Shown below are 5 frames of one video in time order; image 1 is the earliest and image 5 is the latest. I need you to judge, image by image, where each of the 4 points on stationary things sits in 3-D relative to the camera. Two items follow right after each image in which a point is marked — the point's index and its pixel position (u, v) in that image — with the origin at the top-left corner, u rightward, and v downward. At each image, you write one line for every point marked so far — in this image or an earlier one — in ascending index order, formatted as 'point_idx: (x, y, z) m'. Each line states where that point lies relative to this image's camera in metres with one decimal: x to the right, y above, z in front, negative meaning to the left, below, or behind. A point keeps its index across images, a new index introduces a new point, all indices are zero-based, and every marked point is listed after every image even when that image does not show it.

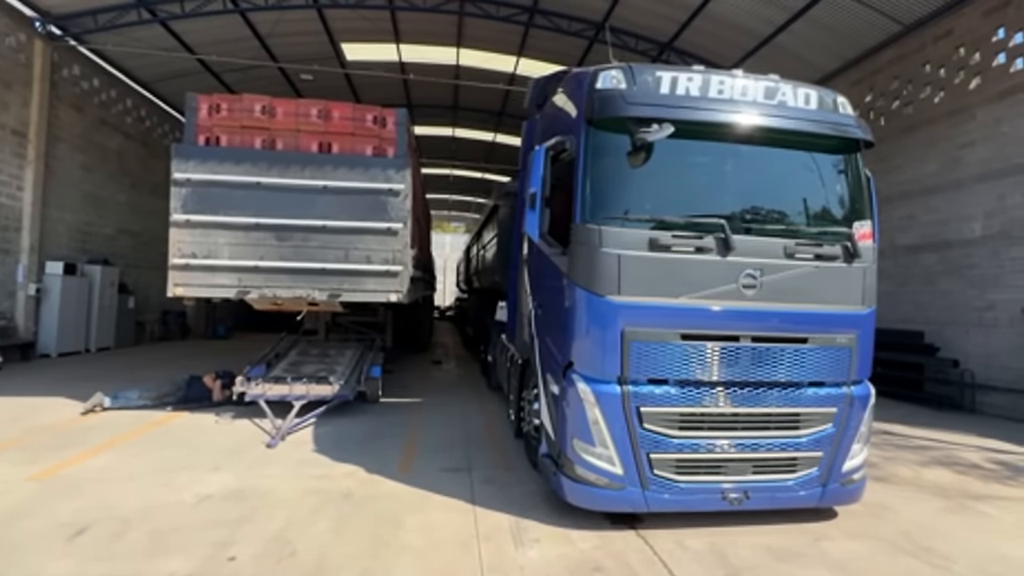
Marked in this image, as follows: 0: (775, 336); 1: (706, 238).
0: (+2.2, -0.4, +4.0) m
1: (+1.6, +0.4, +3.9) m
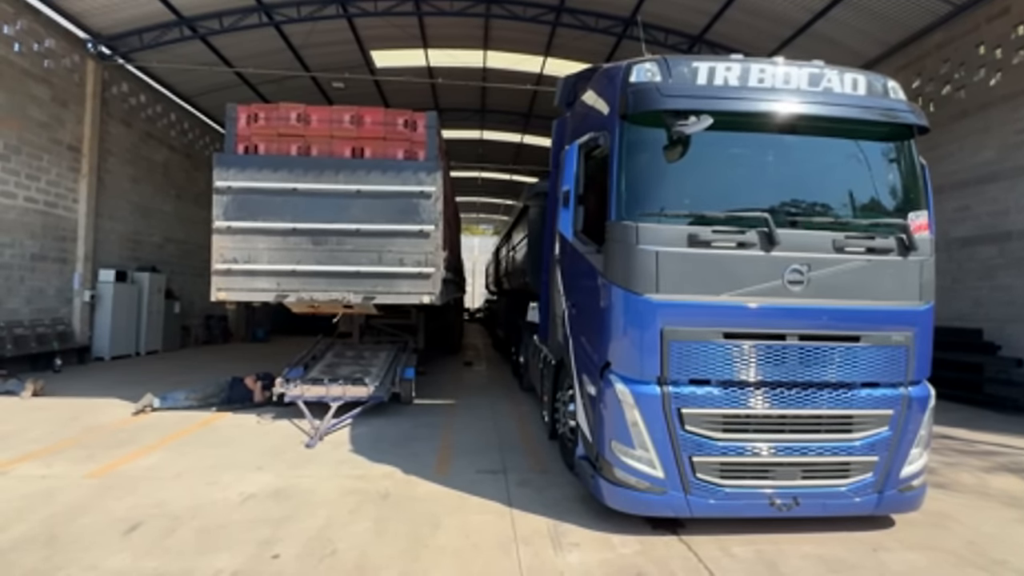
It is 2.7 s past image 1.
0: (+2.5, -0.4, +3.8) m
1: (+1.9, +0.4, +3.7) m
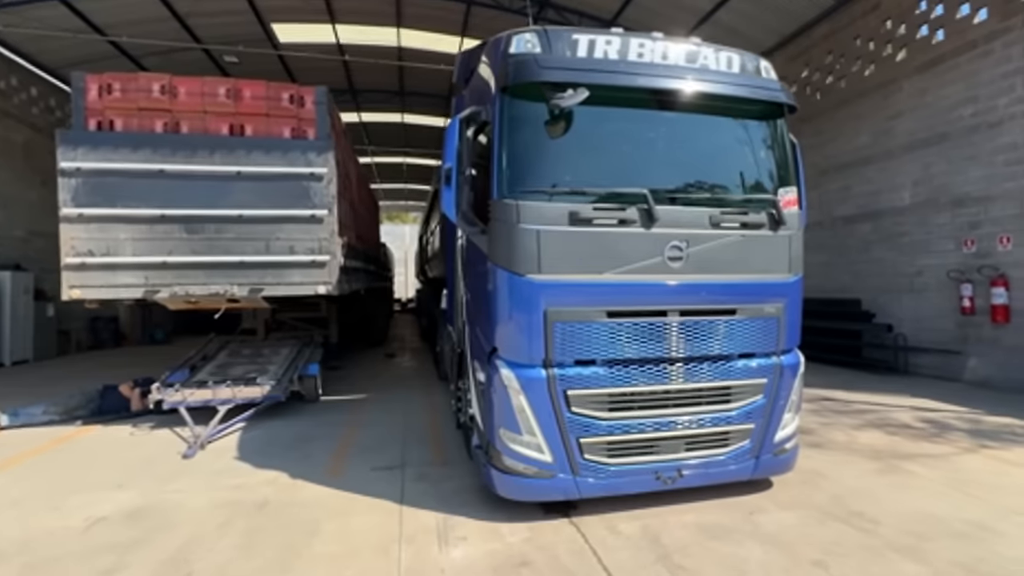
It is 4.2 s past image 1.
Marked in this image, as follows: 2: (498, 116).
0: (+1.6, -0.2, +3.8) m
1: (+0.9, +0.6, +3.7) m
2: (-0.1, +1.4, +3.8) m
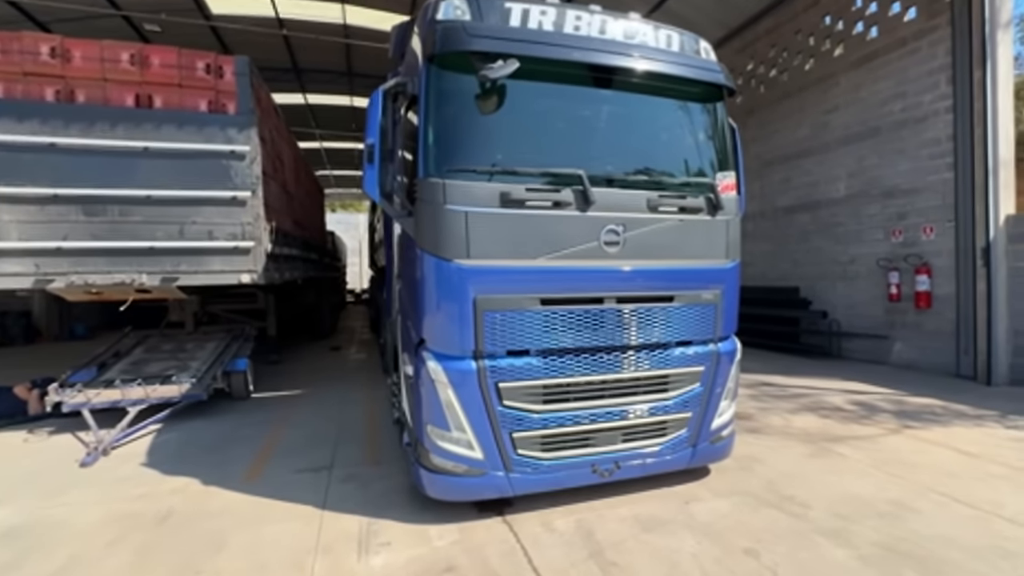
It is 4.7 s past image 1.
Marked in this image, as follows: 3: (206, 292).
0: (+1.0, -0.1, +3.7) m
1: (+0.4, +0.7, +3.5) m
2: (-0.7, +1.5, +3.5) m
3: (-5.2, -0.1, +8.0) m
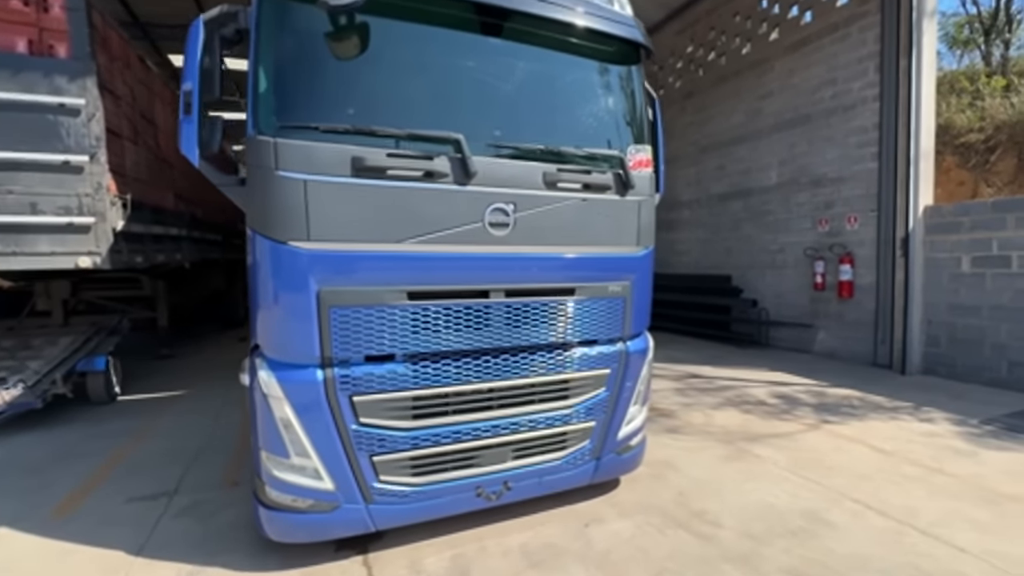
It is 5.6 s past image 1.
0: (+0.2, 0.0, +3.1) m
1: (-0.5, +0.8, +2.8) m
2: (-1.5, +1.6, +2.7) m
3: (-6.5, +0.1, +6.7) m
